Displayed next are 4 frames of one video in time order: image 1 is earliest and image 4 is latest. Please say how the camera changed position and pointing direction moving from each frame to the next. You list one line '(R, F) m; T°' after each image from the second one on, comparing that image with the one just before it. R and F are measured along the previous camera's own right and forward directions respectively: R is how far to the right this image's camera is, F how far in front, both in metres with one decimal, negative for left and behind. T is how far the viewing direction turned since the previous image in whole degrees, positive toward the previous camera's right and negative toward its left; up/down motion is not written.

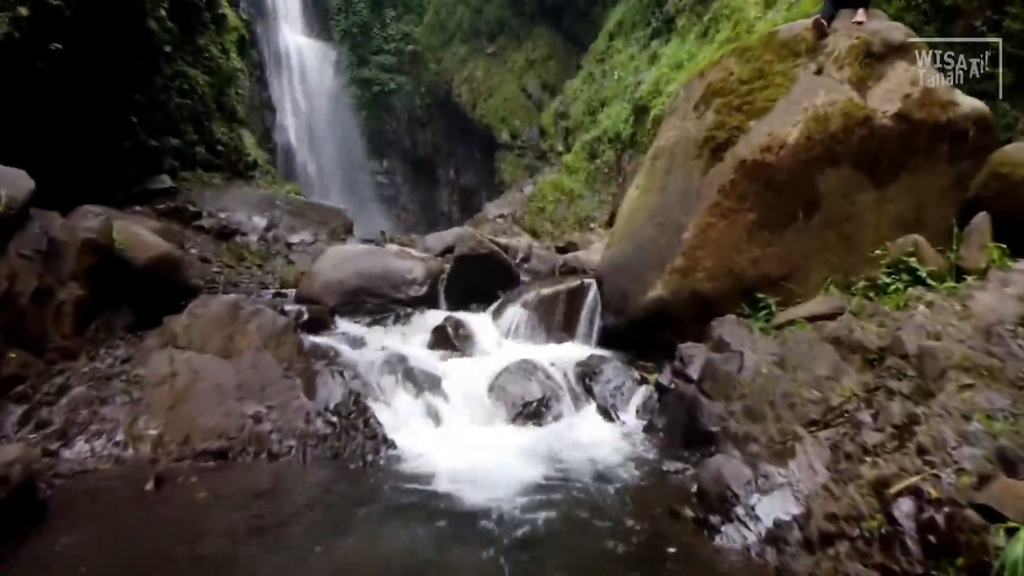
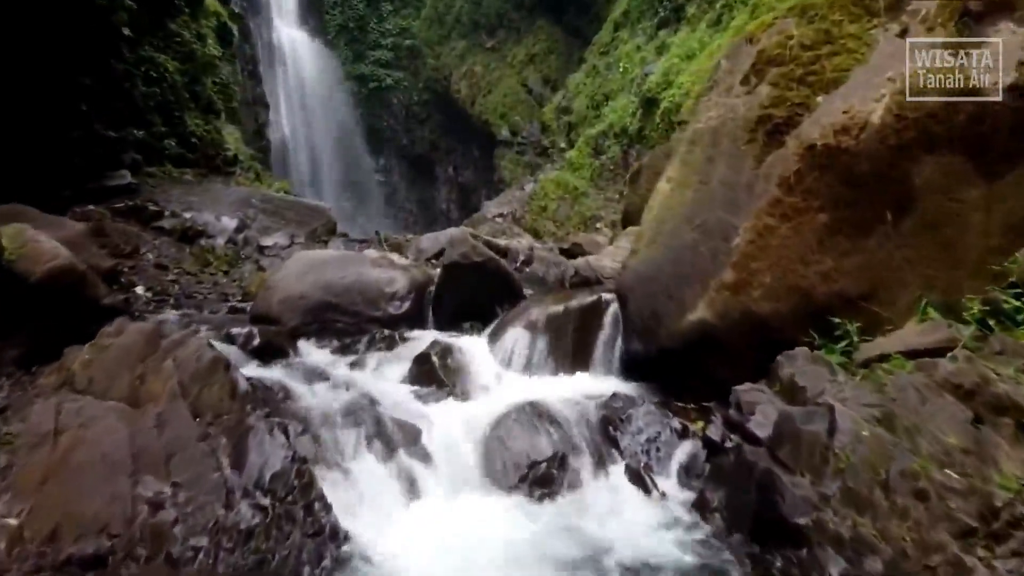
(0.0, +1.5) m; 0°
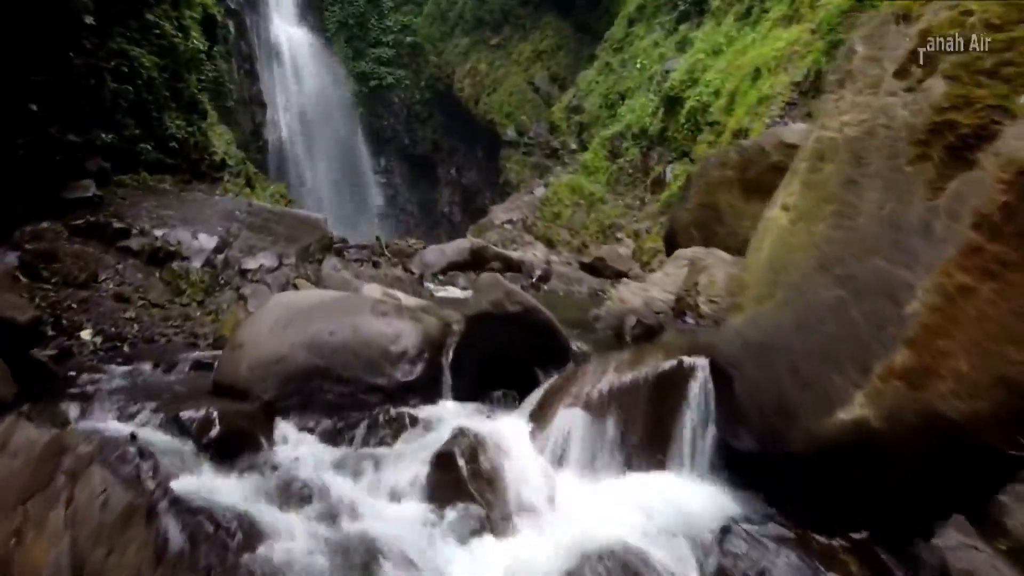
(-0.2, +1.7) m; 0°
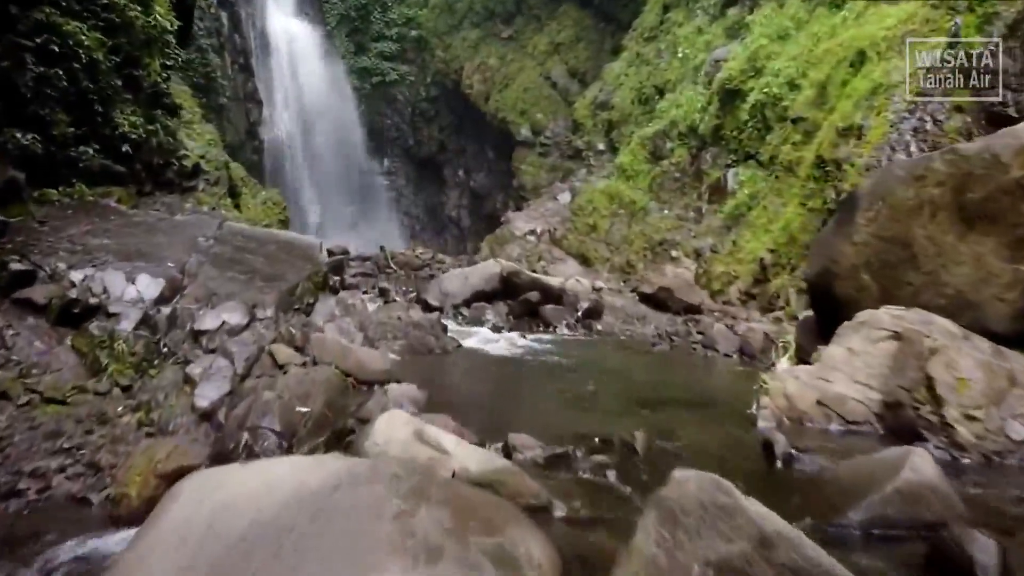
(-0.4, +3.1) m; 0°
